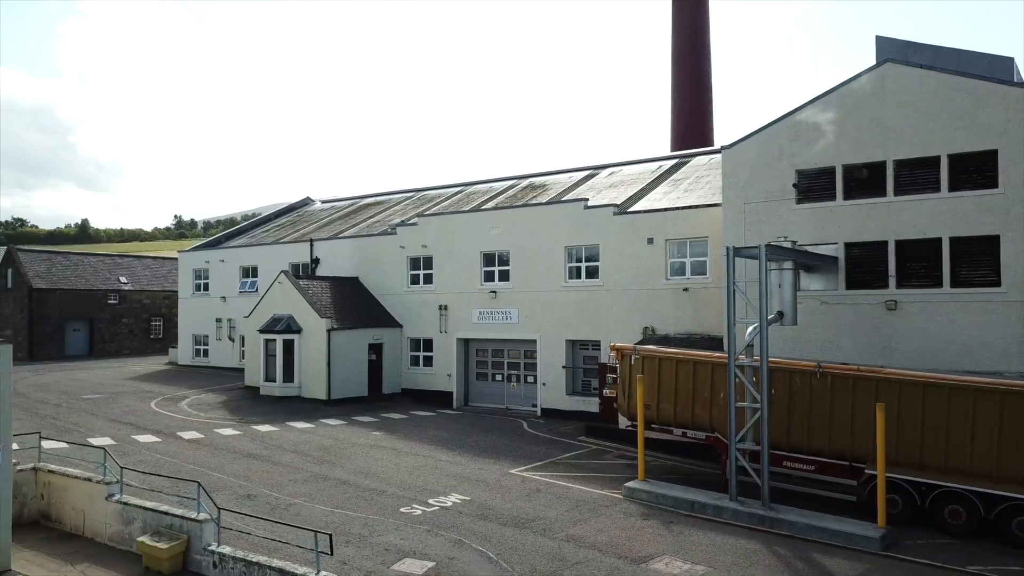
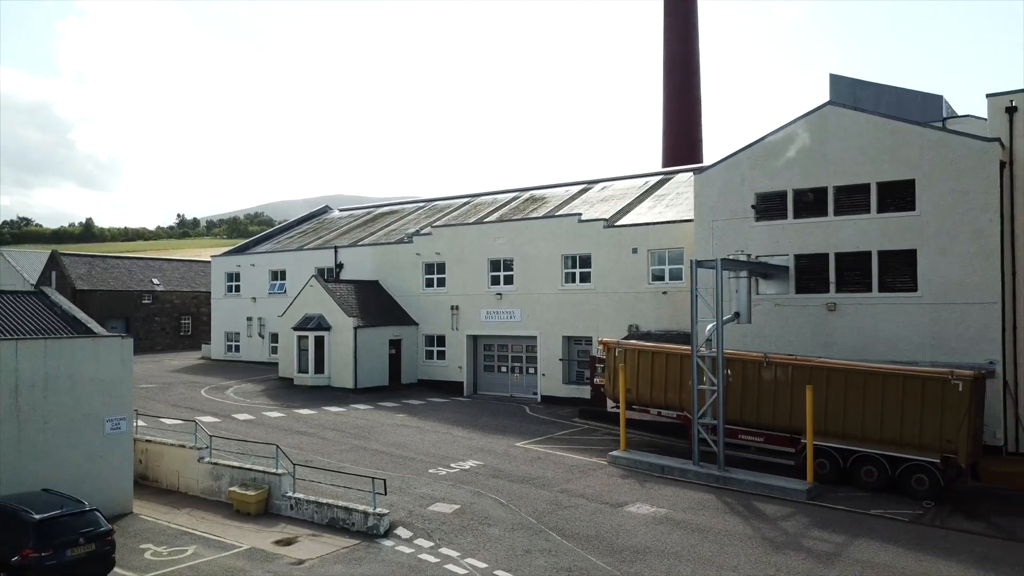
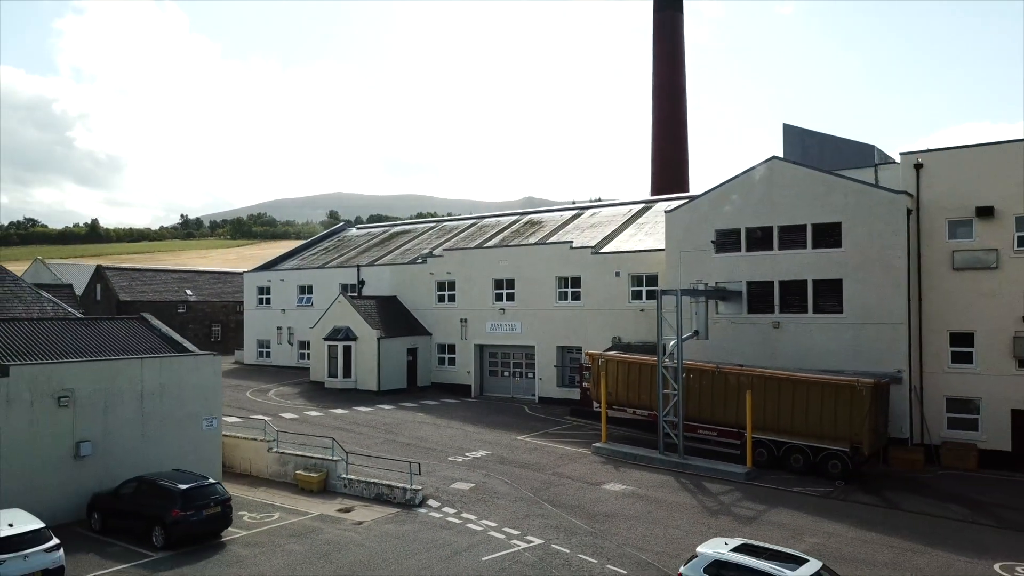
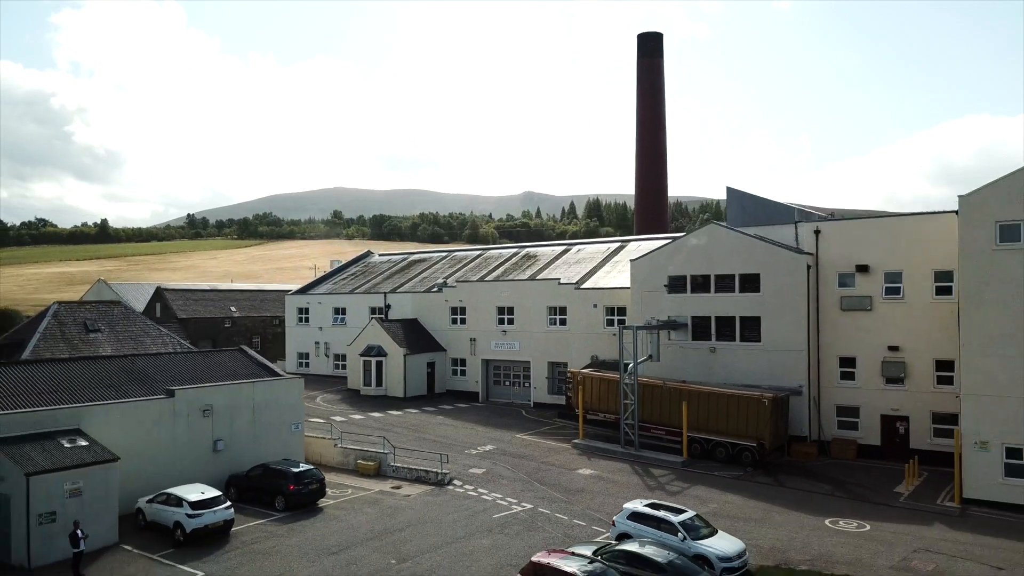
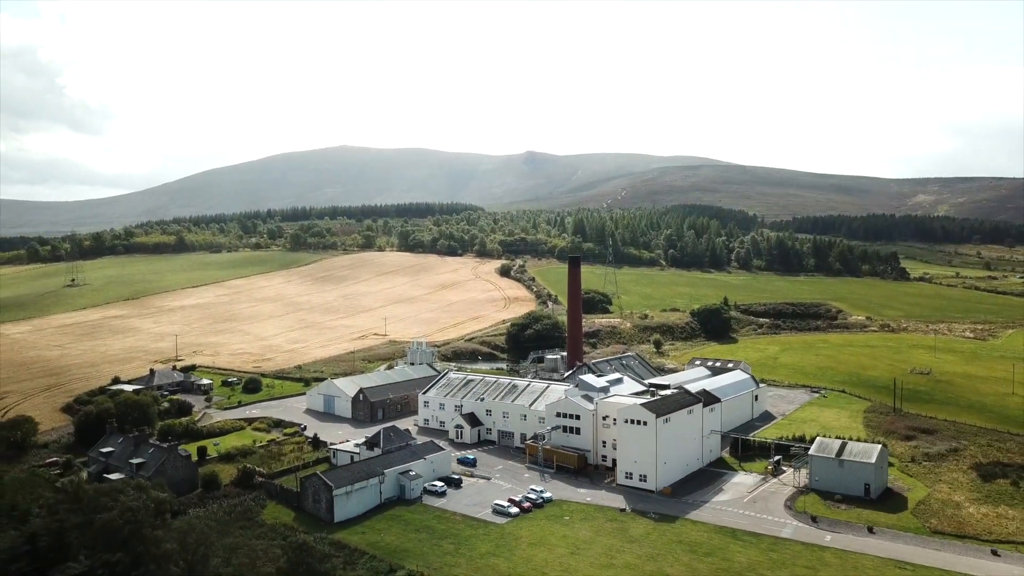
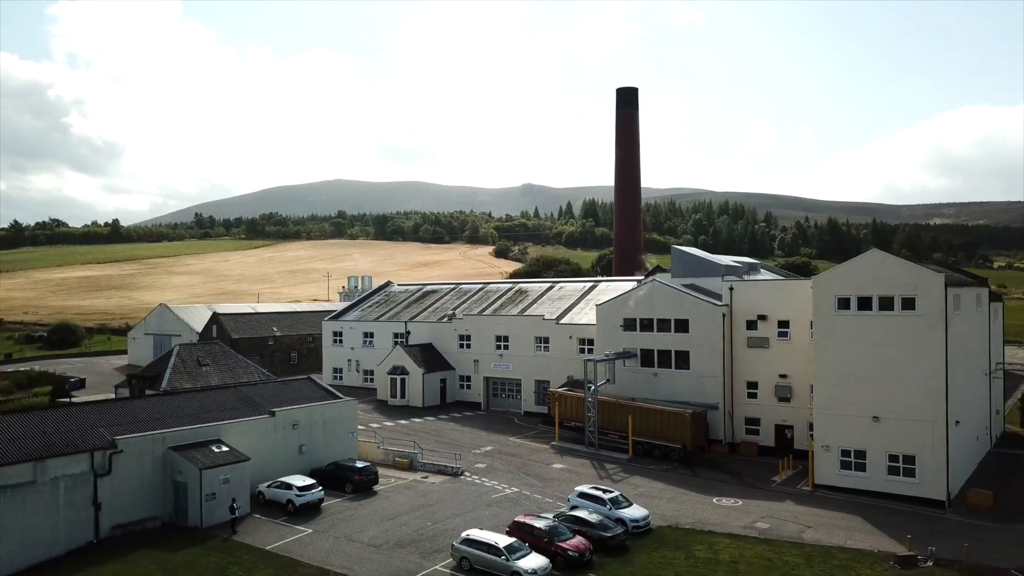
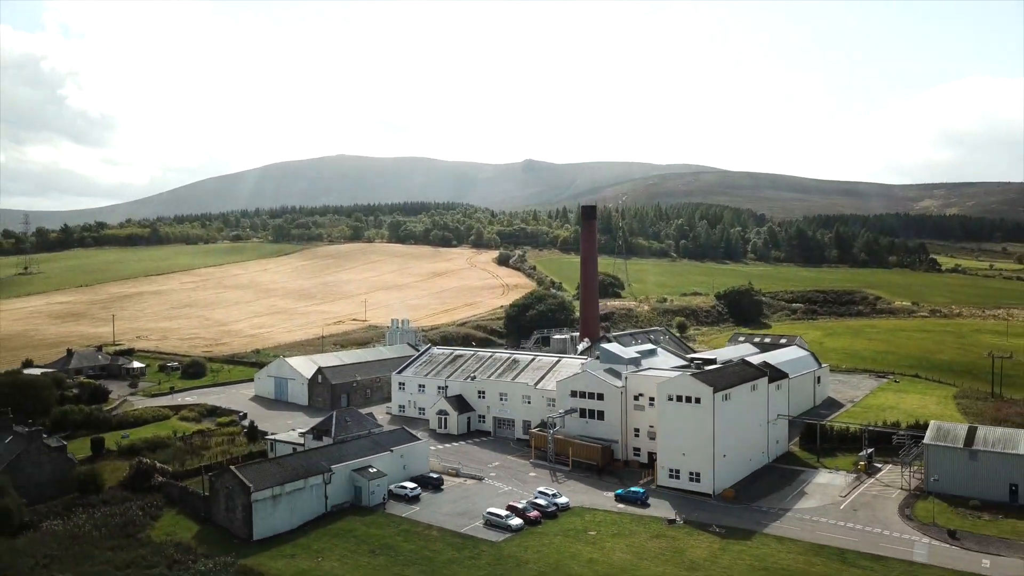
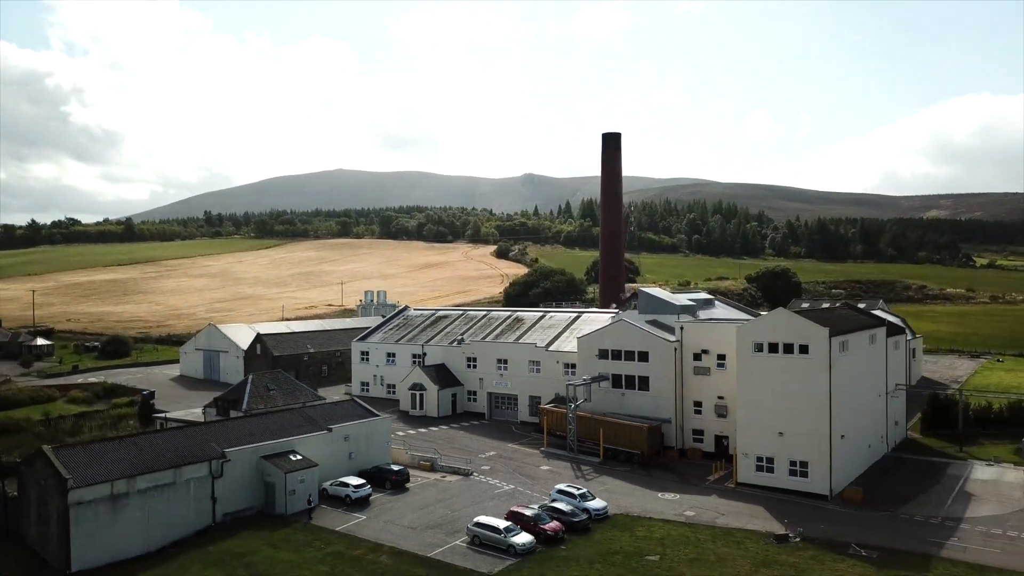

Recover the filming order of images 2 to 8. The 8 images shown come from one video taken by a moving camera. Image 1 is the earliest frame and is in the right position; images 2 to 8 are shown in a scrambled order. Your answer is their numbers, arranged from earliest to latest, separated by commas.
2, 3, 4, 6, 8, 7, 5
